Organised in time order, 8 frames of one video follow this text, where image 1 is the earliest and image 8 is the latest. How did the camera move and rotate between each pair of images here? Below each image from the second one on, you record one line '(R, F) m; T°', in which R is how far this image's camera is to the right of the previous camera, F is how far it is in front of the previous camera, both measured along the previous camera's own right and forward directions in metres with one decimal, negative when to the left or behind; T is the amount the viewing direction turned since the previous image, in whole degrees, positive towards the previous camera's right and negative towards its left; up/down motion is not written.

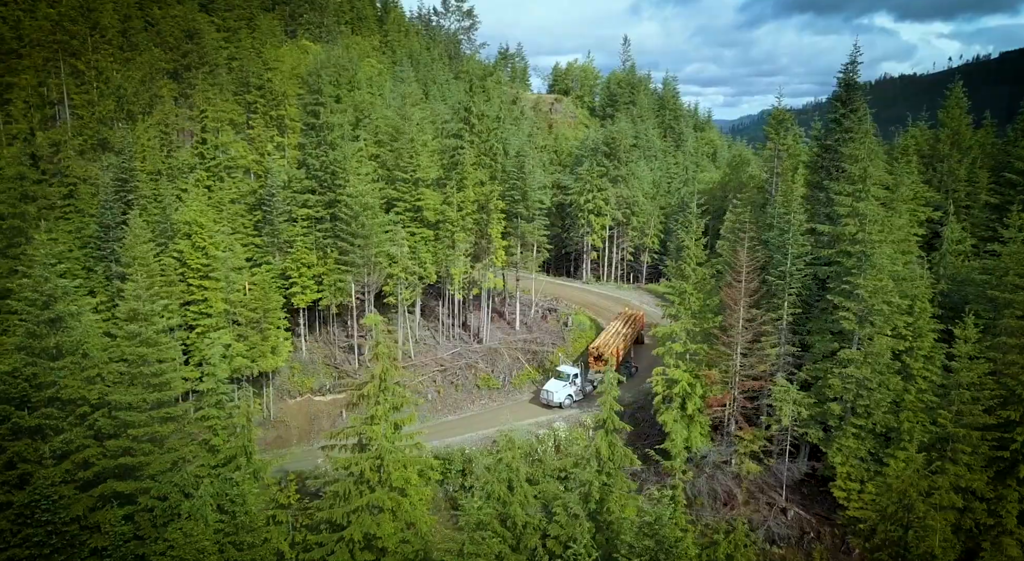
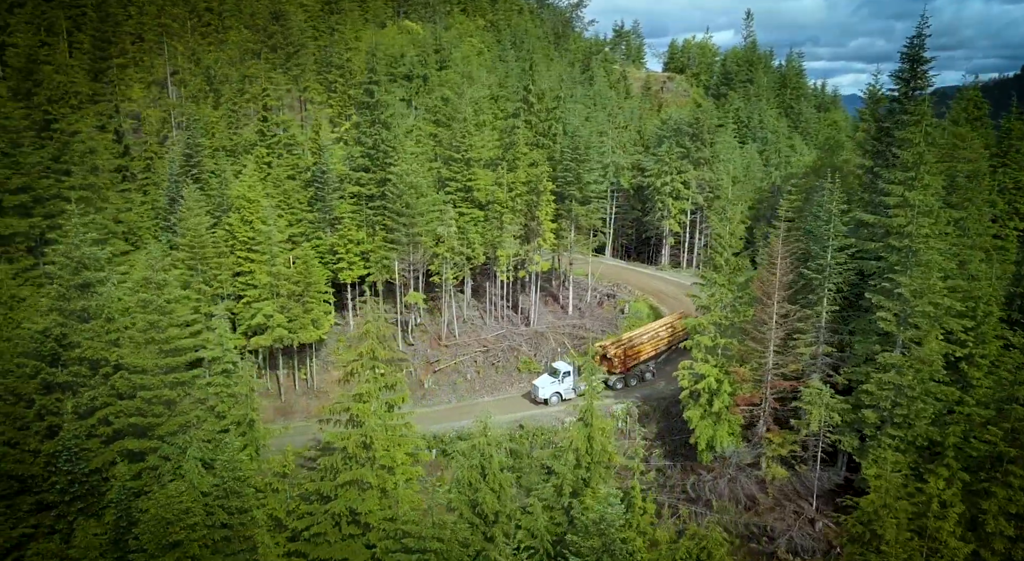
(+4.6, +1.1) m; -9°
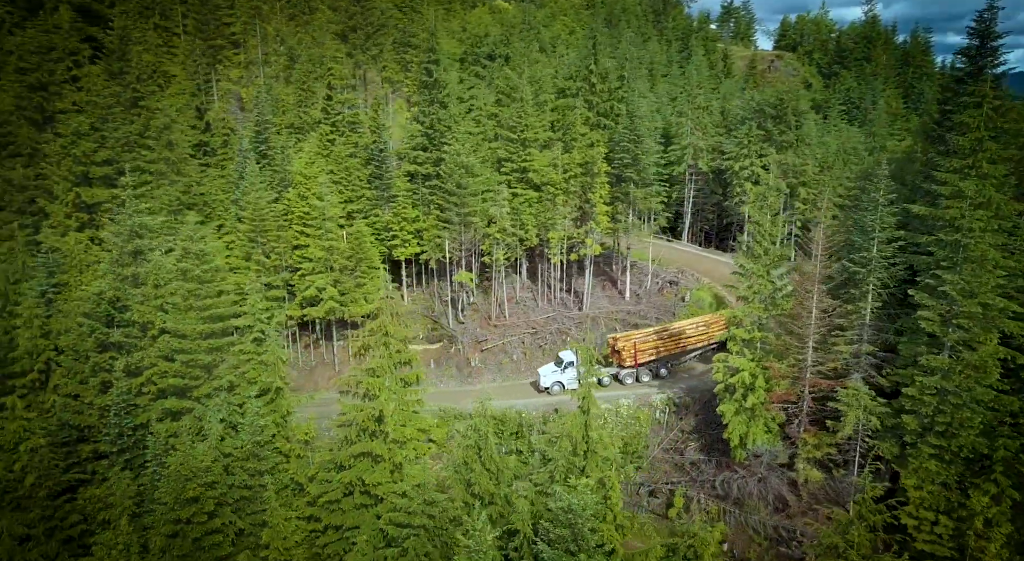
(+3.3, +0.4) m; -8°
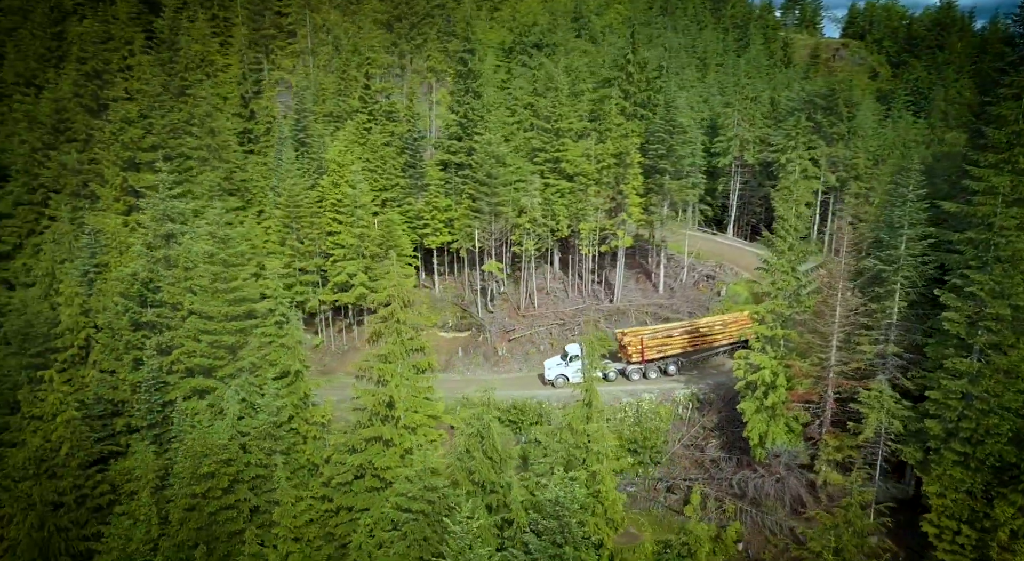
(+1.7, +0.1) m; -4°
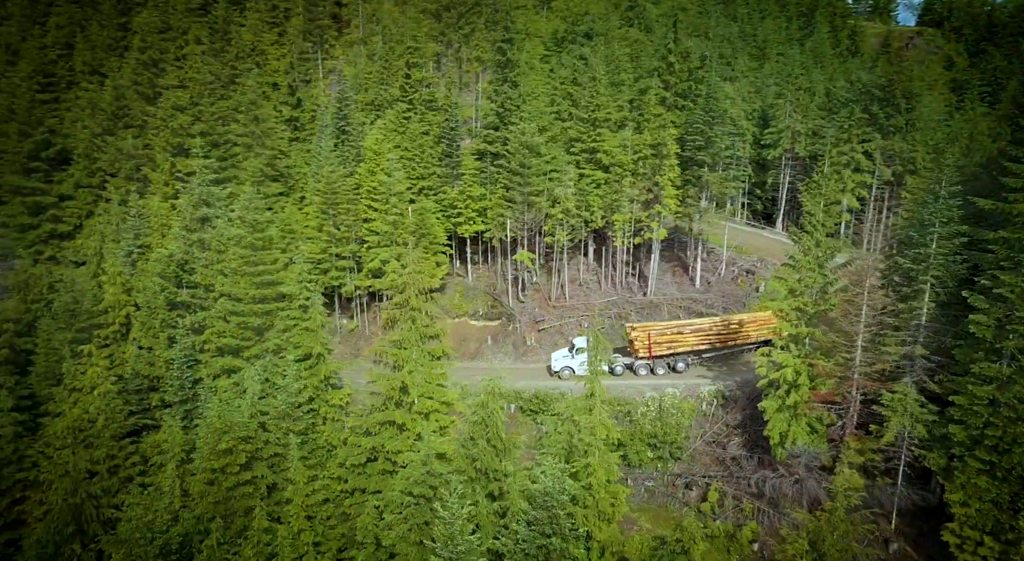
(+1.8, 0.0) m; -5°
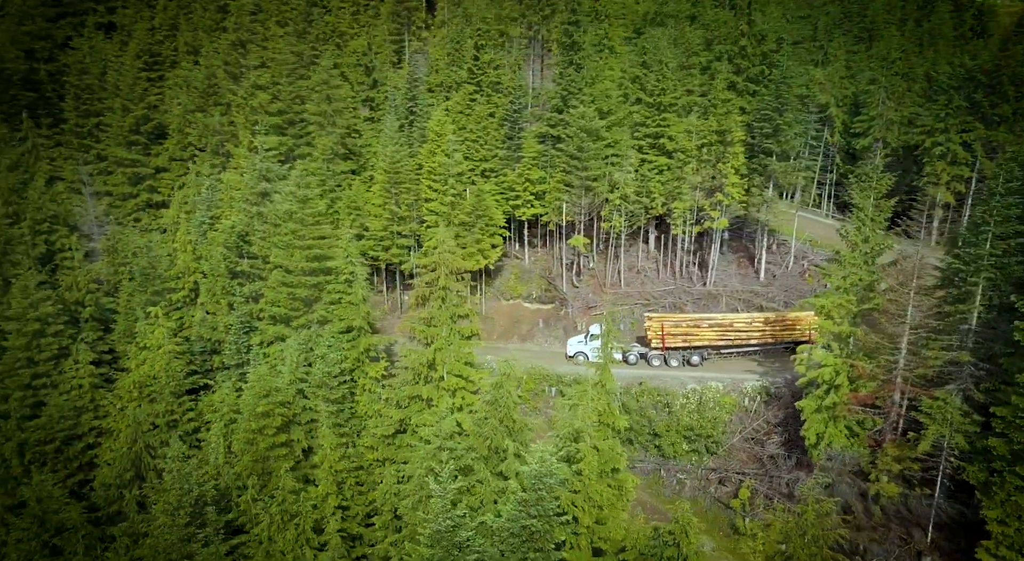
(+2.7, -0.1) m; -7°
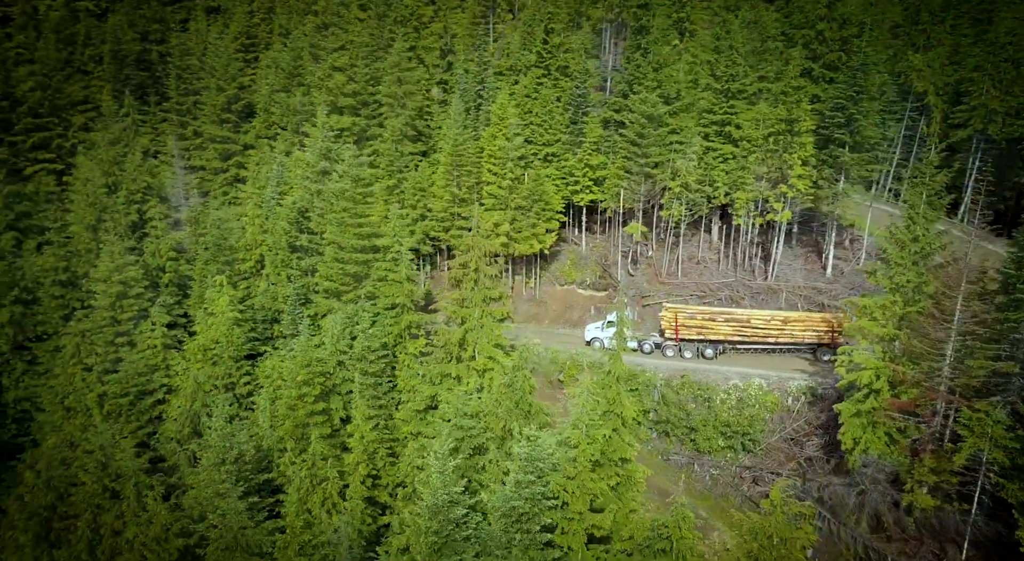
(+2.6, -0.2) m; -7°
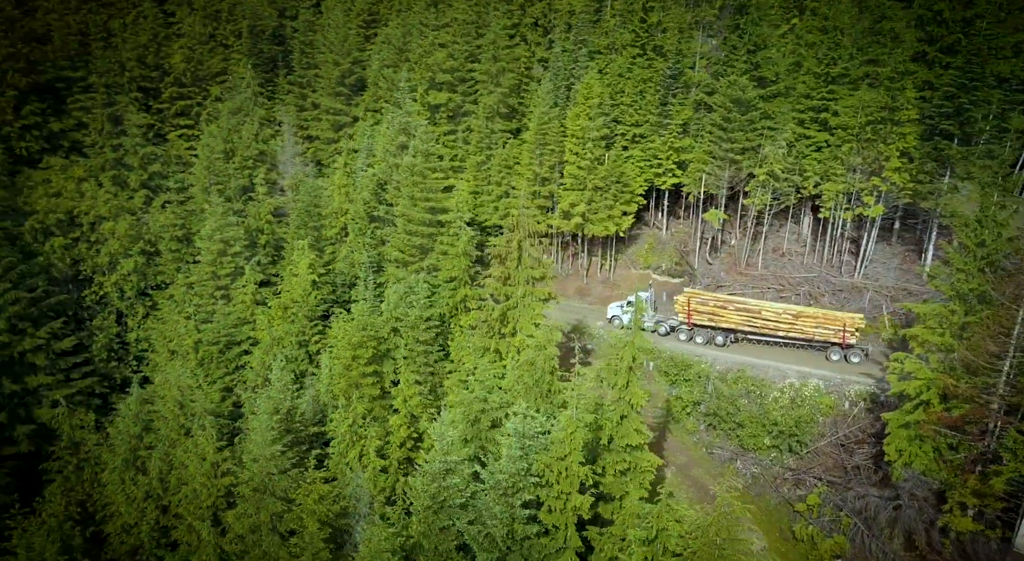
(+3.8, -0.2) m; -10°
